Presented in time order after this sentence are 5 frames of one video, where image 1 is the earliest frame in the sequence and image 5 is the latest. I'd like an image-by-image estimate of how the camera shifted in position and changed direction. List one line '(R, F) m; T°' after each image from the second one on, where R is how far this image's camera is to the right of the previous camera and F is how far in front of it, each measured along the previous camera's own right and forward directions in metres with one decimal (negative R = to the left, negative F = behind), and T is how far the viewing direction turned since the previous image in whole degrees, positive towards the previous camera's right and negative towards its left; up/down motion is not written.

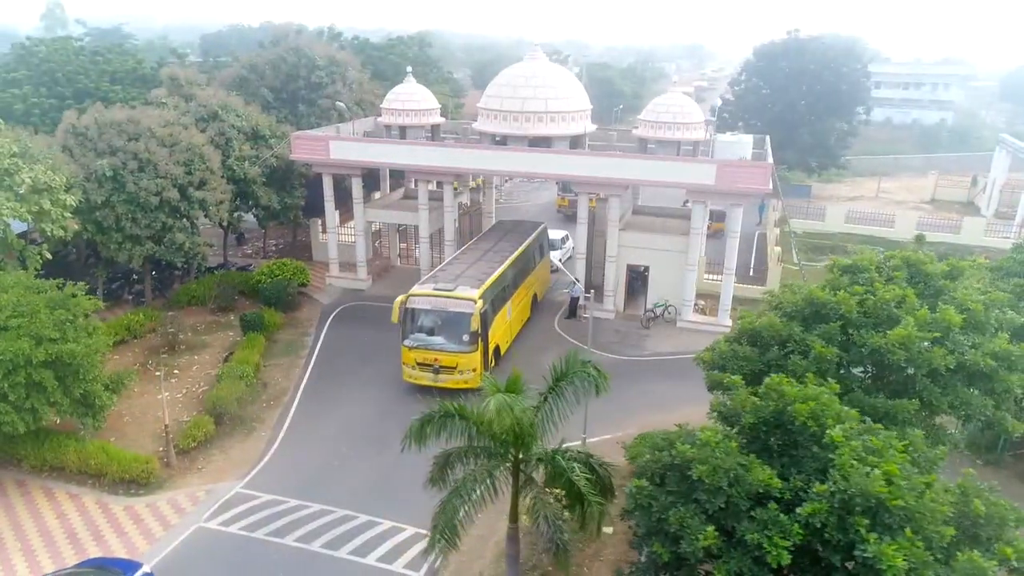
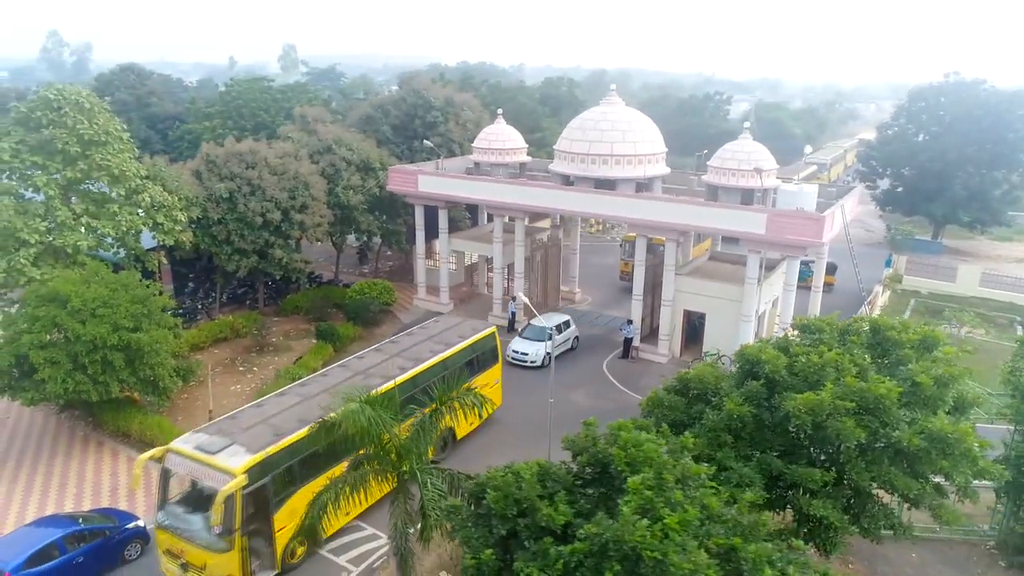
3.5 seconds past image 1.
(+4.1, -0.4) m; -15°
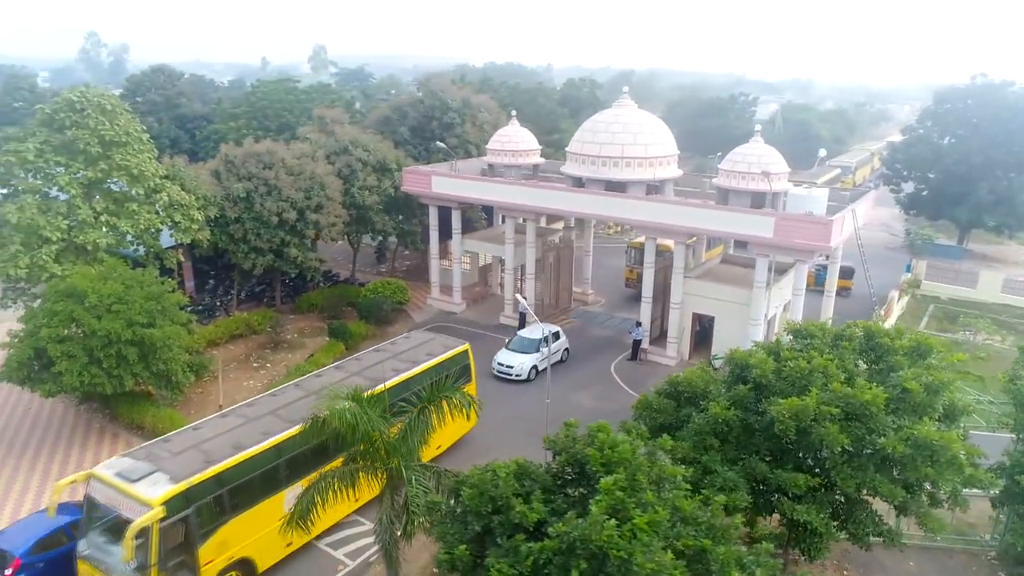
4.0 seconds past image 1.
(+0.6, -0.2) m; -2°
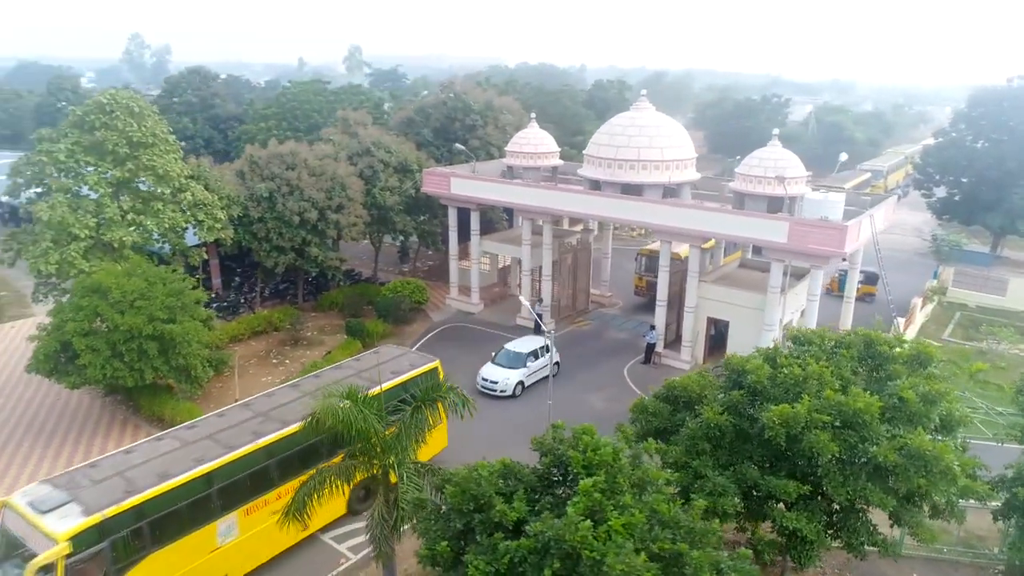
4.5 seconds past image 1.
(+0.6, -0.2) m; -3°
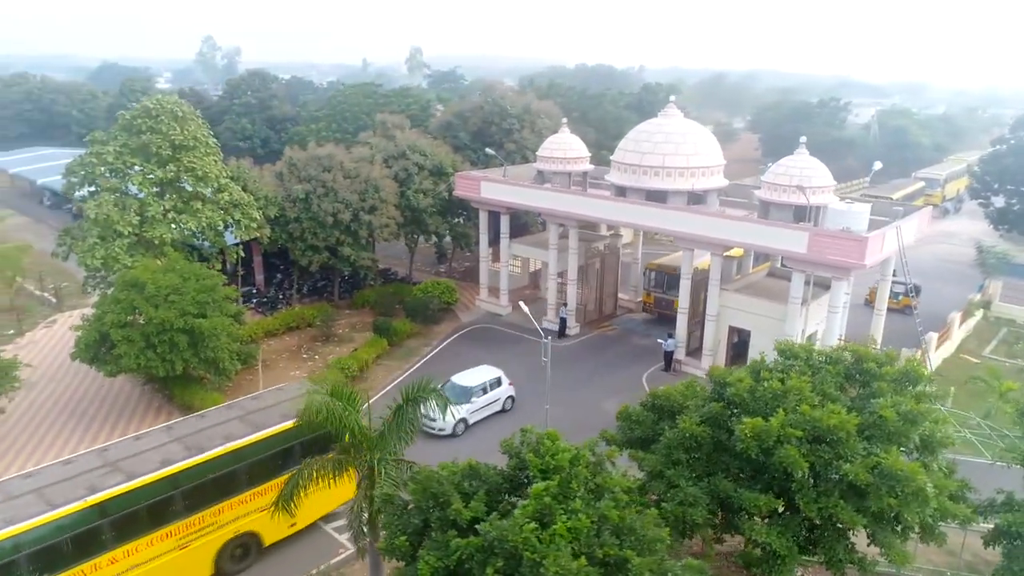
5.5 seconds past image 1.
(+1.2, -0.3) m; -5°
